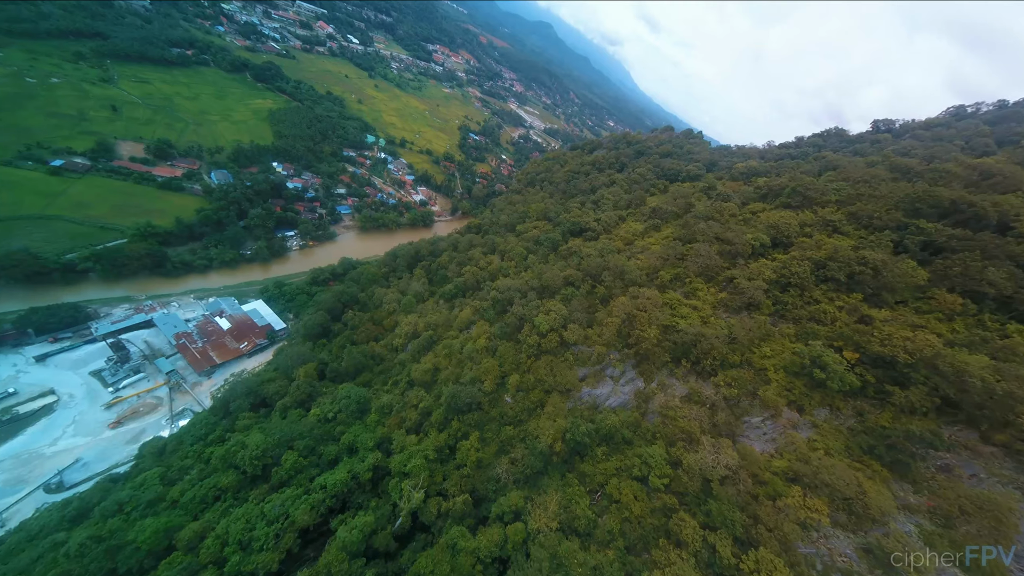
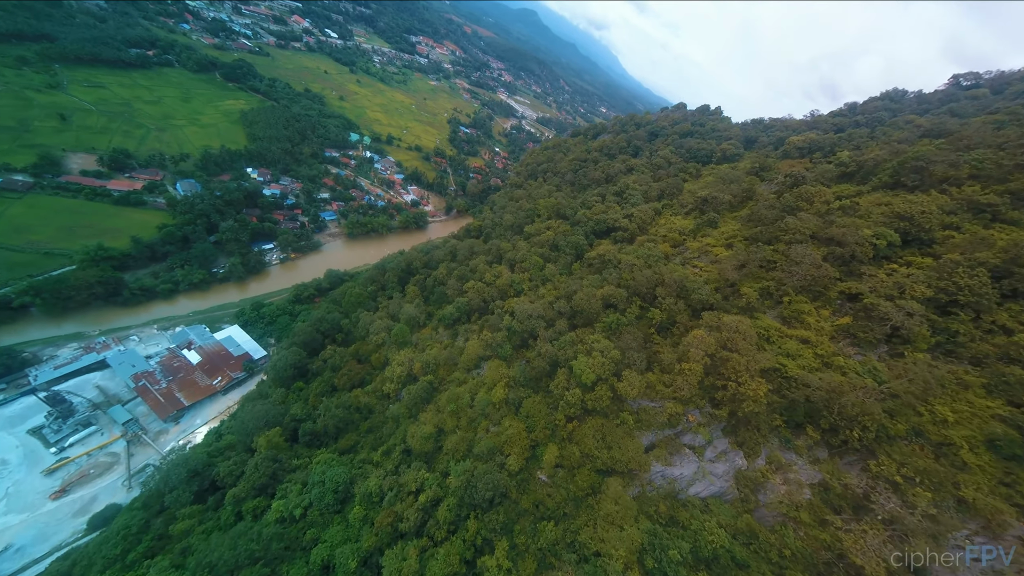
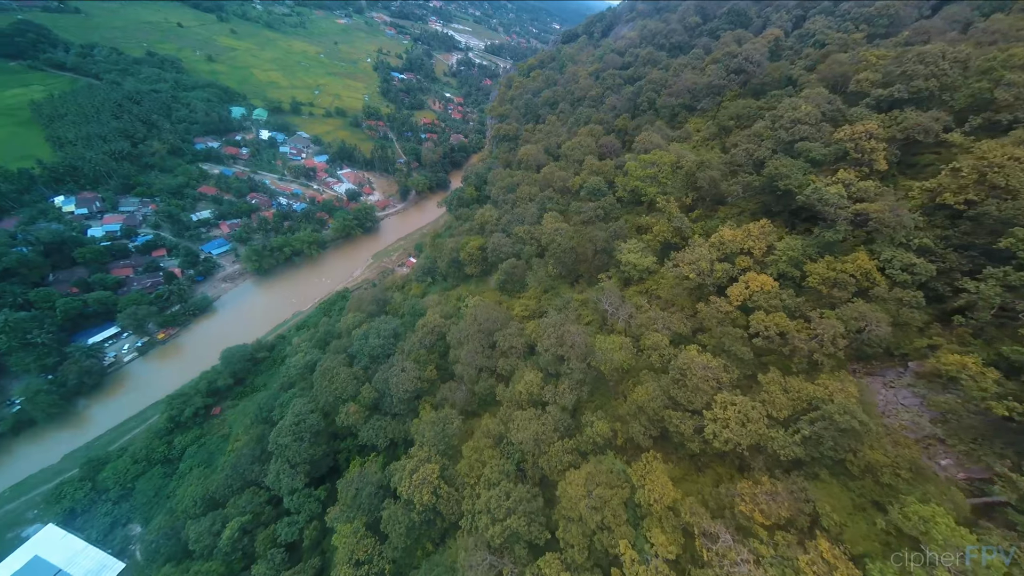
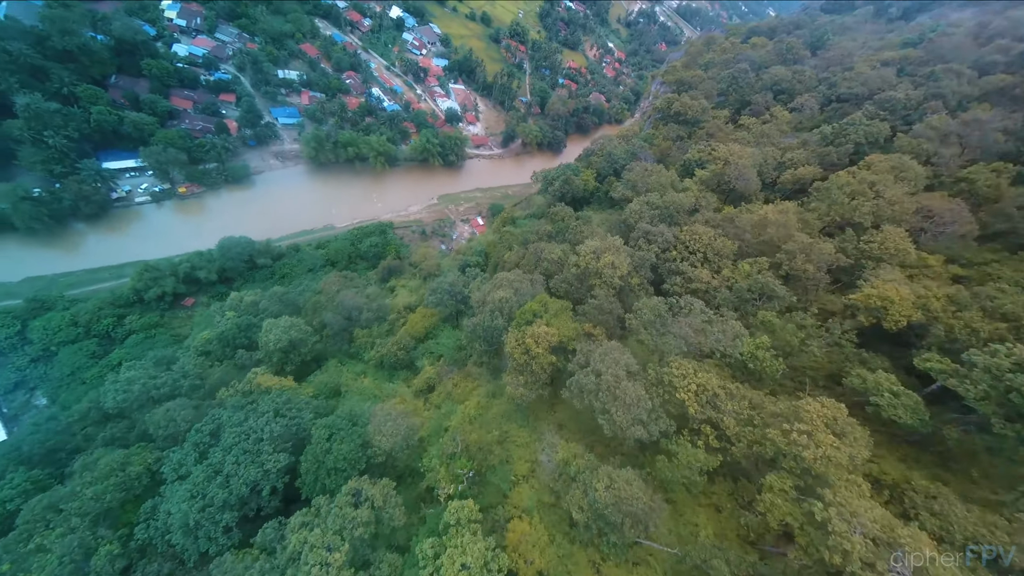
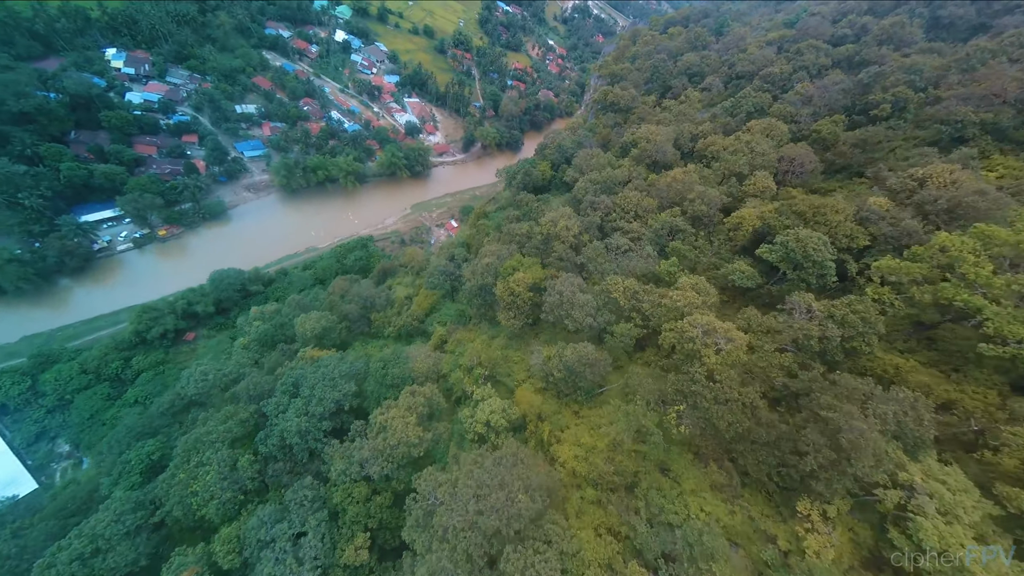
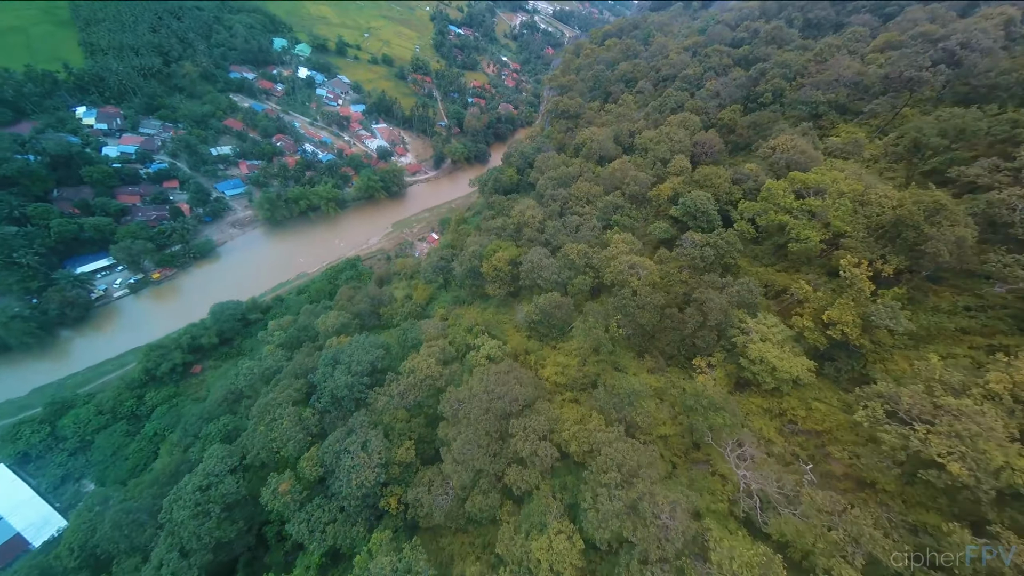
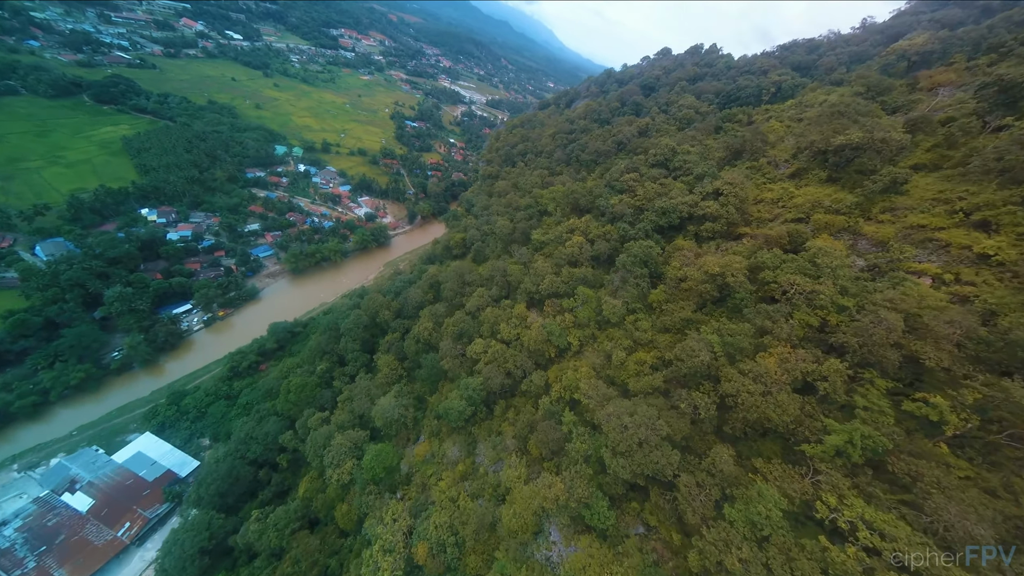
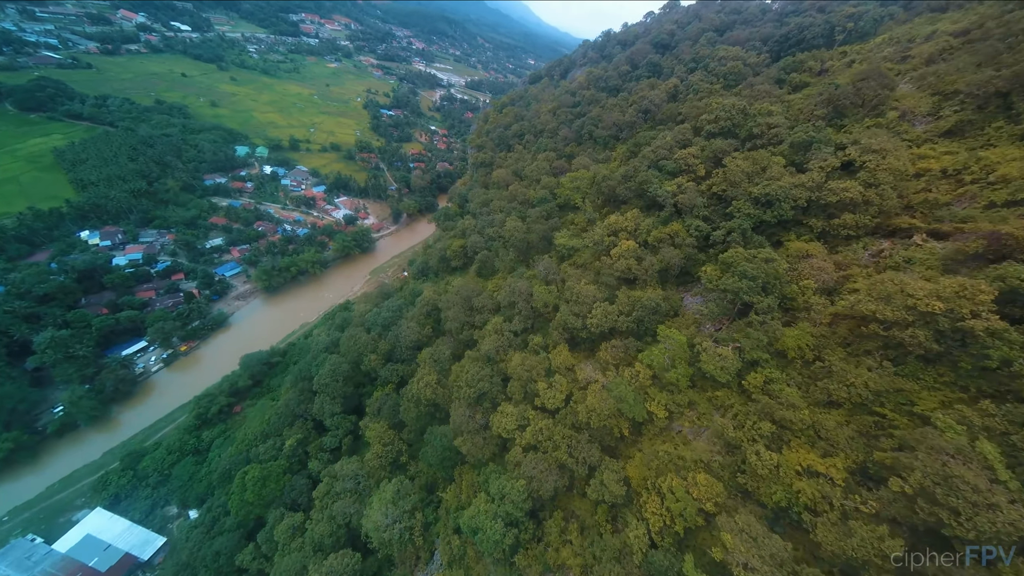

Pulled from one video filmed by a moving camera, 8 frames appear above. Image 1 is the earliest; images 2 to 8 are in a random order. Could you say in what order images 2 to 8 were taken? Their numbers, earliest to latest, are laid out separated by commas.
2, 7, 8, 3, 6, 5, 4
